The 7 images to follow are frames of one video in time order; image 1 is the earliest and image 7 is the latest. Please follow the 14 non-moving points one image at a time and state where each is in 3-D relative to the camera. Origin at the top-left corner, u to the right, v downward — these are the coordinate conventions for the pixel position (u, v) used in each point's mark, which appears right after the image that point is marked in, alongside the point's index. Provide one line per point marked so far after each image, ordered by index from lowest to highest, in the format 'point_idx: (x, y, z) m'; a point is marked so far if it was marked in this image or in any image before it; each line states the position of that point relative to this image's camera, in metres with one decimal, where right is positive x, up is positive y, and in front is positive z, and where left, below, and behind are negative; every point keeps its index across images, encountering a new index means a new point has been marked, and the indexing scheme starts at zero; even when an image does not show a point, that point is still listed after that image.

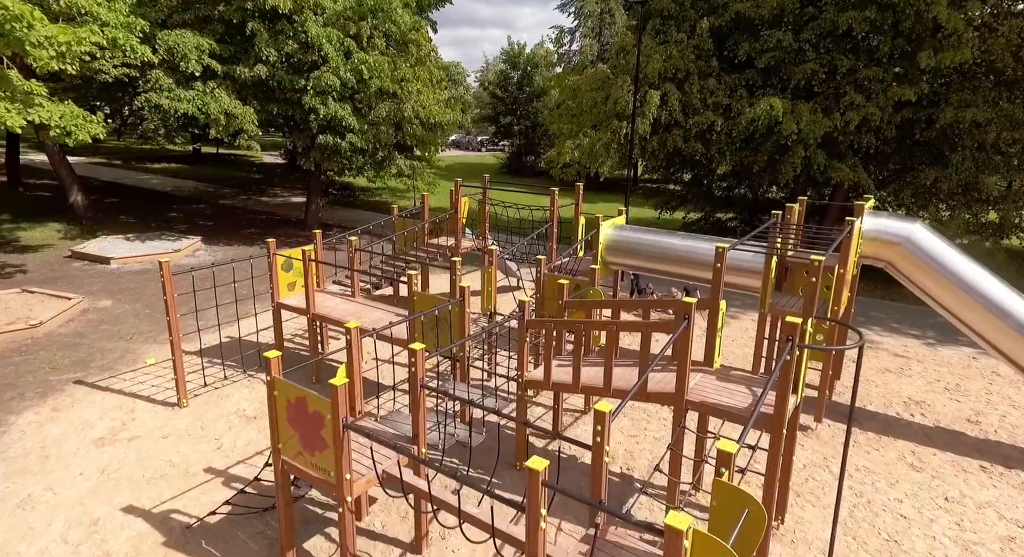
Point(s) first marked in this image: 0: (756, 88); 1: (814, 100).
0: (+5.8, +4.5, +14.7) m
1: (+6.8, +4.0, +13.9) m
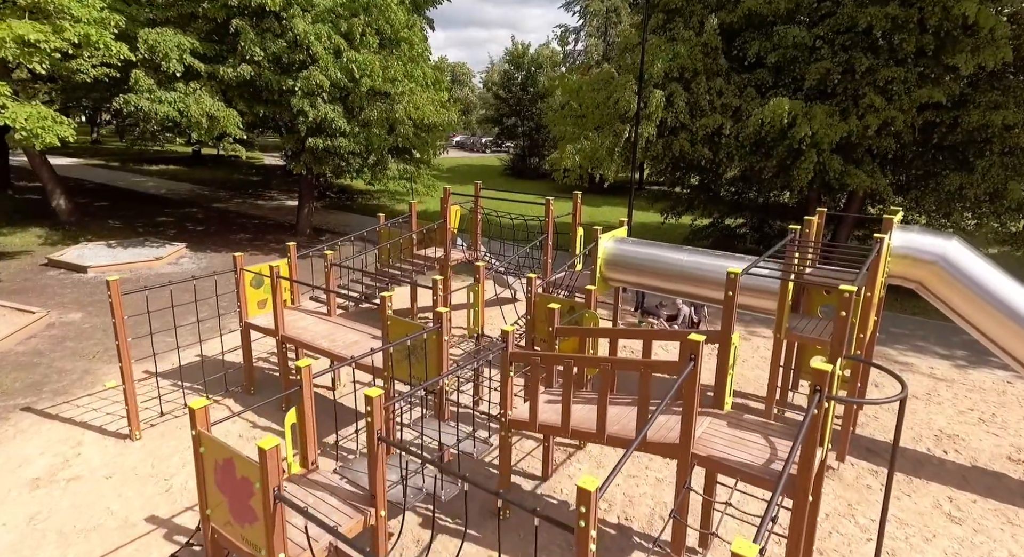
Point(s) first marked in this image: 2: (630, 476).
0: (+5.7, +4.3, +13.8) m
1: (+6.8, +3.8, +13.0) m
2: (+1.3, -2.2, +6.8) m
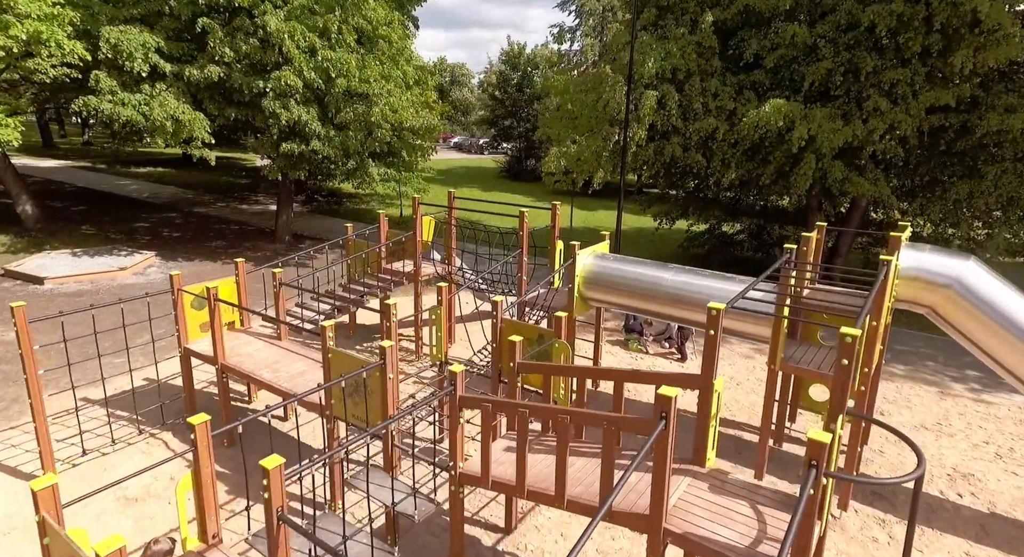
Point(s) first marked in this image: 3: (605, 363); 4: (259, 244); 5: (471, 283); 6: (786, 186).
0: (+5.3, +4.0, +13.1) m
1: (+6.4, +3.5, +12.3) m
2: (+0.9, -2.4, +6.0) m
3: (+1.6, -1.4, +10.4) m
4: (-7.6, +1.0, +18.3) m
5: (-0.7, -0.1, +9.8) m
6: (+5.8, +1.9, +12.9) m
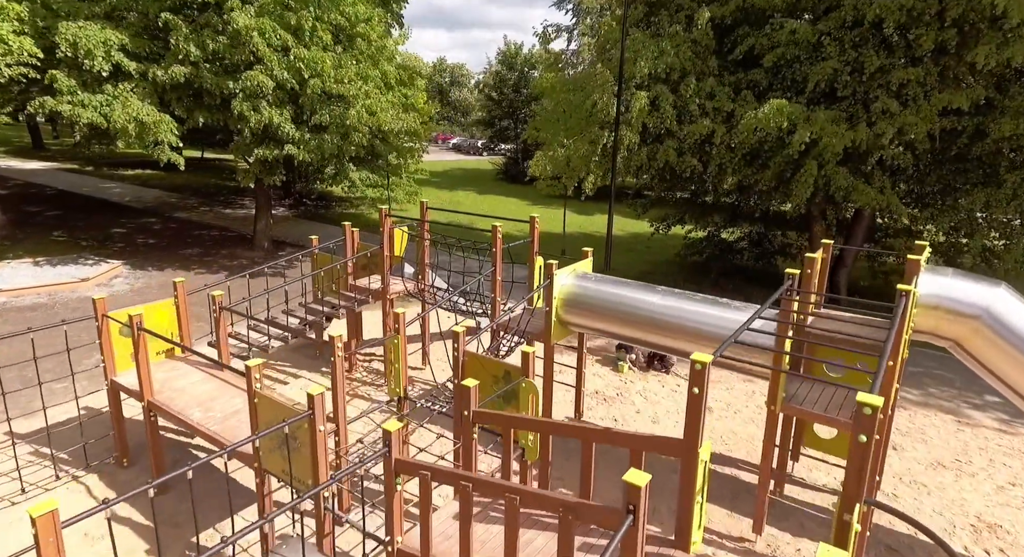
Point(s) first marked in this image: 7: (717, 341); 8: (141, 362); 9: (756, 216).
0: (+5.0, +3.7, +12.2) m
1: (+6.1, +3.2, +11.4) m
2: (+0.6, -2.7, +5.2) m
3: (+1.2, -1.7, +9.6) m
4: (-7.9, +0.8, +17.5) m
5: (-1.0, -0.3, +8.9) m
6: (+5.4, +1.7, +12.1) m
7: (+2.1, -0.6, +6.3) m
8: (-3.7, -0.8, +6.1) m
9: (+6.2, +1.6, +15.6) m
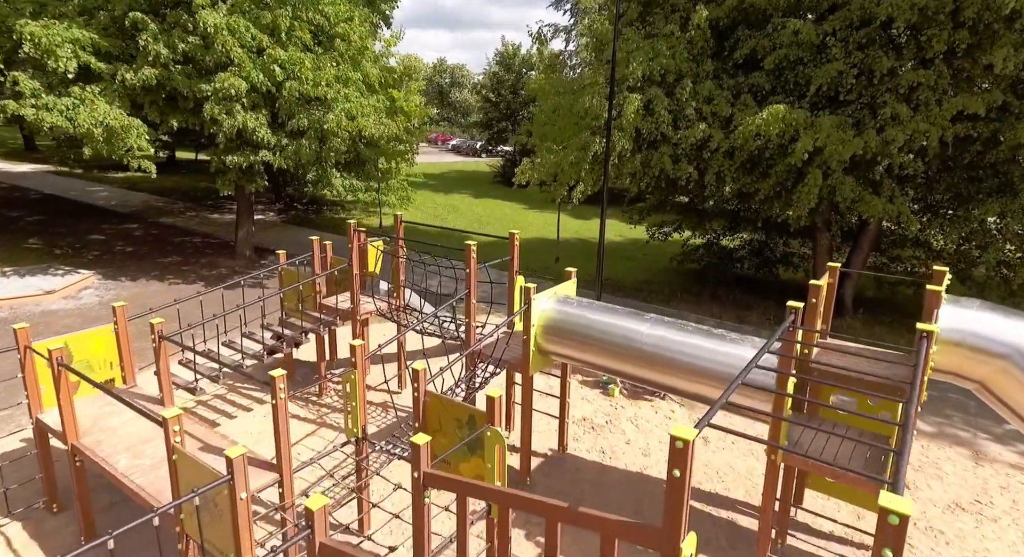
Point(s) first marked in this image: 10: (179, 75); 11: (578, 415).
0: (+4.7, +3.4, +11.5) m
1: (+5.8, +3.0, +10.8) m
2: (+0.3, -2.9, +4.5) m
3: (+1.0, -2.0, +8.9) m
4: (-8.1, +0.5, +16.8) m
5: (-1.3, -0.6, +8.3) m
6: (+5.2, +1.4, +11.4) m
7: (+1.8, -0.9, +5.6) m
8: (-3.9, -1.1, +5.4) m
9: (+5.9, +1.3, +14.9) m
10: (-6.7, +4.1, +12.3) m
11: (+1.0, -2.0, +8.9) m
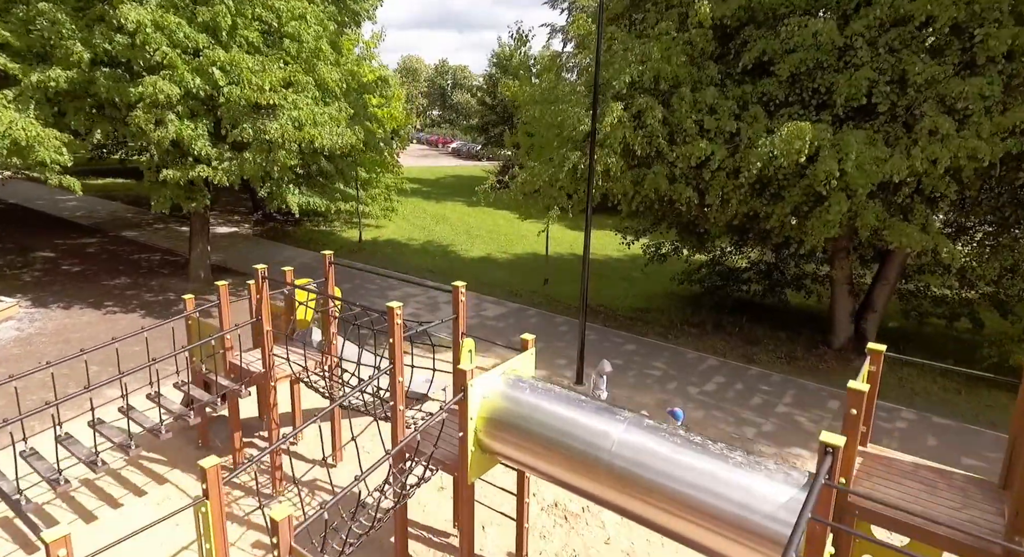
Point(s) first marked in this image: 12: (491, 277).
0: (+4.3, +2.8, +9.9) m
1: (+5.3, +2.3, +9.1) m
2: (-0.3, -3.6, +2.8) m
3: (+0.4, -2.6, +7.3) m
4: (-8.6, -0.1, +15.3) m
5: (-1.8, -1.2, +6.6) m
6: (+4.7, +0.8, +9.7) m
7: (+1.3, -1.5, +3.9) m
8: (-4.5, -1.7, +3.8) m
9: (+5.5, +0.6, +13.2) m
10: (-7.2, +3.5, +10.7) m
11: (+0.4, -2.6, +7.2) m
12: (-0.6, +0.1, +17.4) m
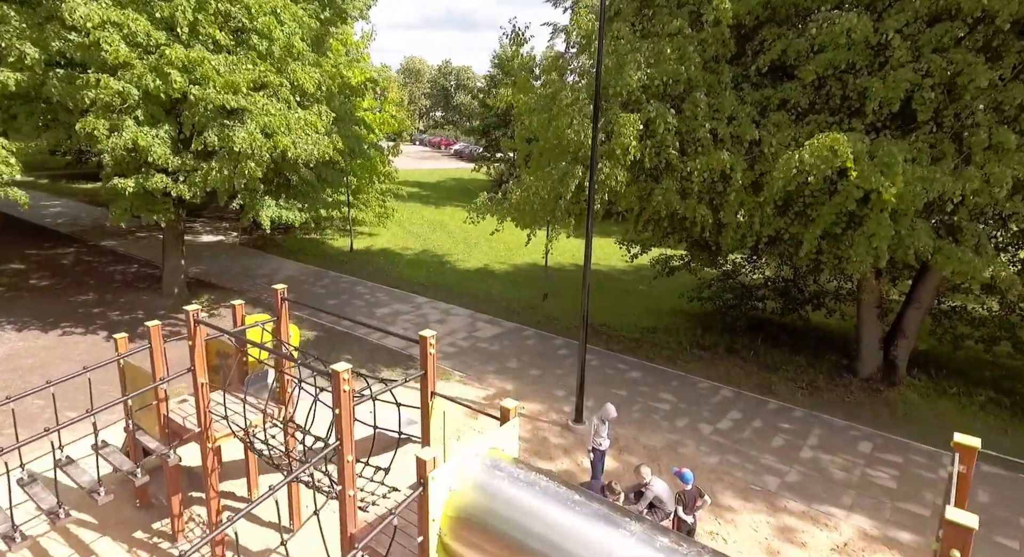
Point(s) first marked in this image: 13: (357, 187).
0: (+4.1, +2.4, +8.7) m
1: (+5.2, +1.9, +7.9) m
2: (-0.5, -3.9, +1.7) m
3: (+0.3, -3.0, +6.2) m
4: (-8.7, -0.5, +14.2) m
5: (-2.0, -1.6, +5.6) m
6: (+4.5, +0.4, +8.6) m
7: (+1.1, -1.9, +2.8) m
8: (-4.7, -2.0, +2.7) m
9: (+5.4, +0.2, +12.1) m
10: (-7.3, +3.1, +9.7) m
11: (+0.3, -3.0, +6.1) m
12: (-0.7, -0.3, +16.3) m
13: (-4.3, +2.5, +16.9) m
